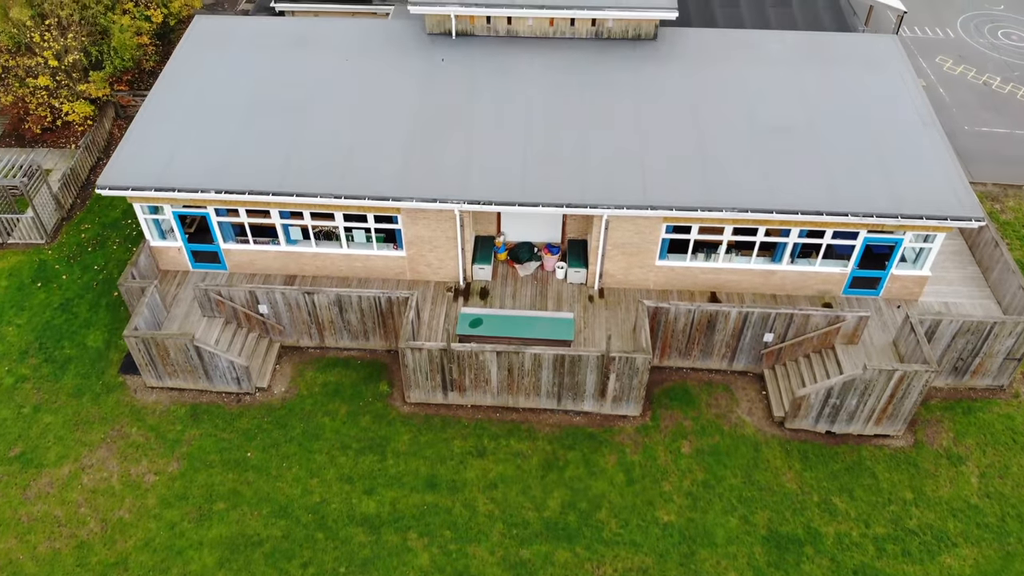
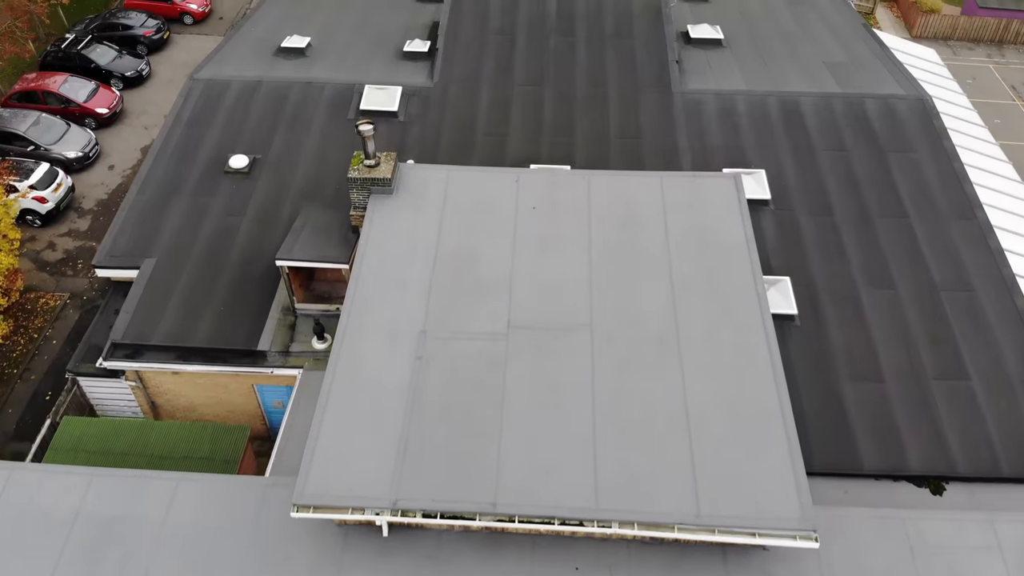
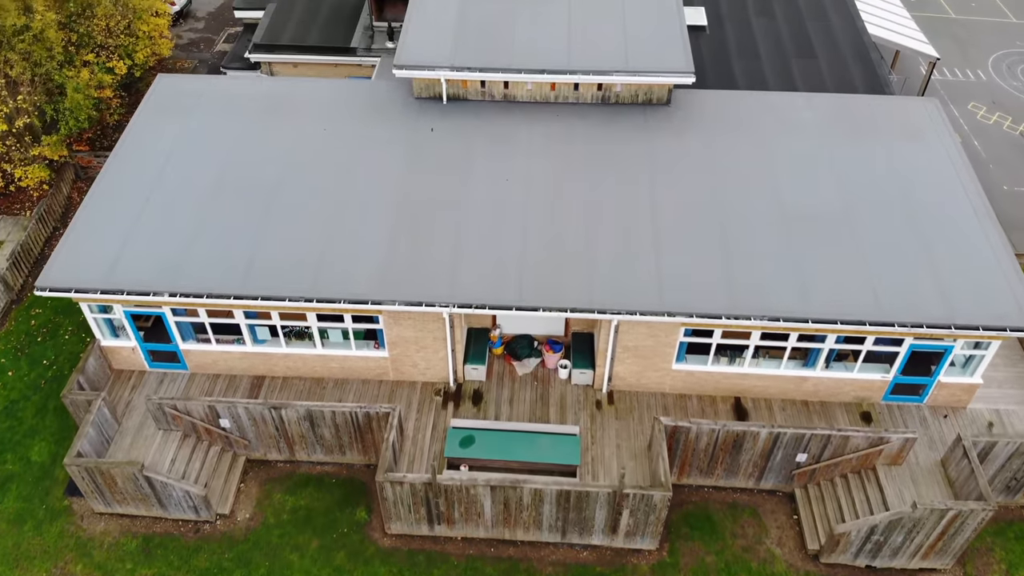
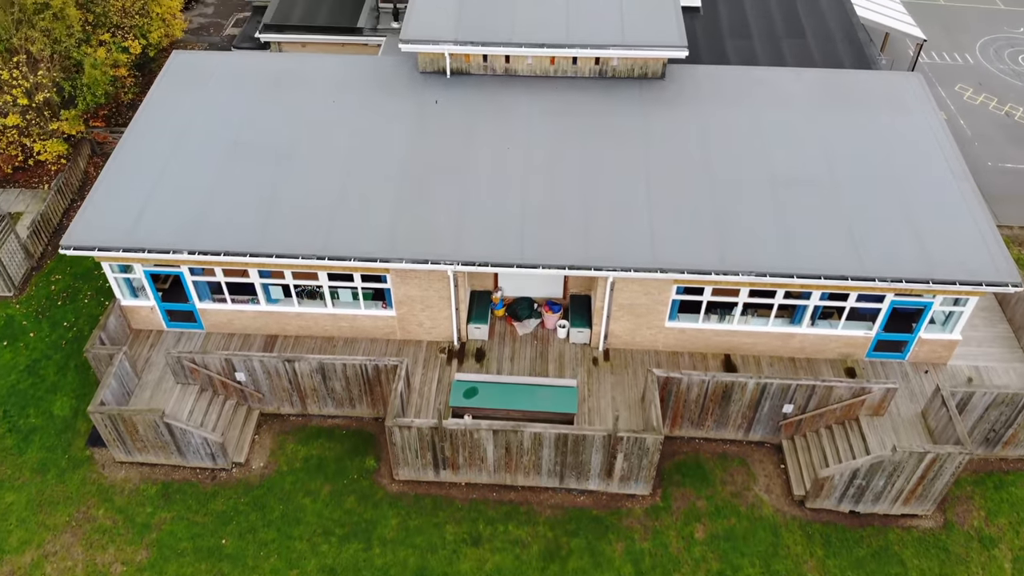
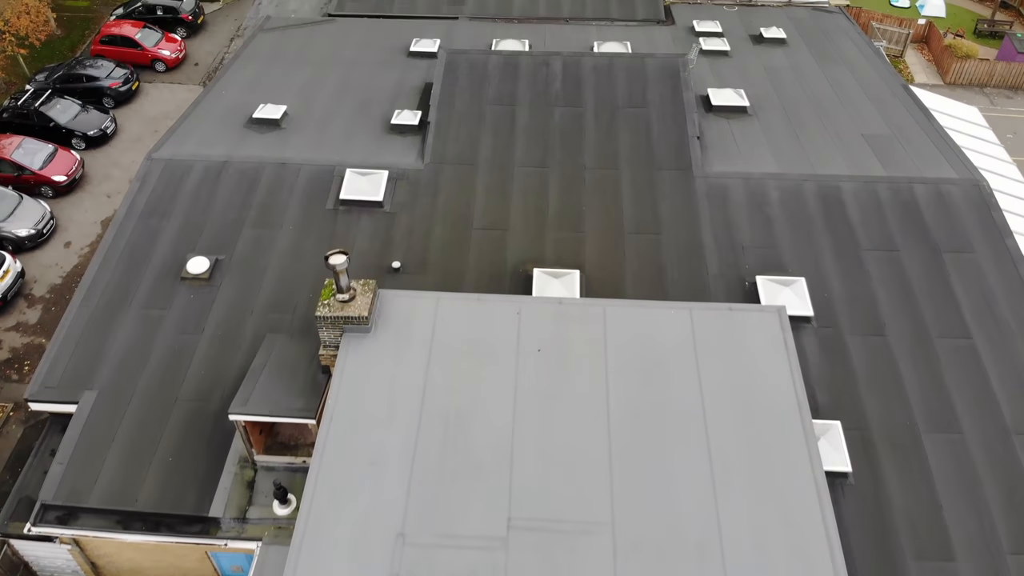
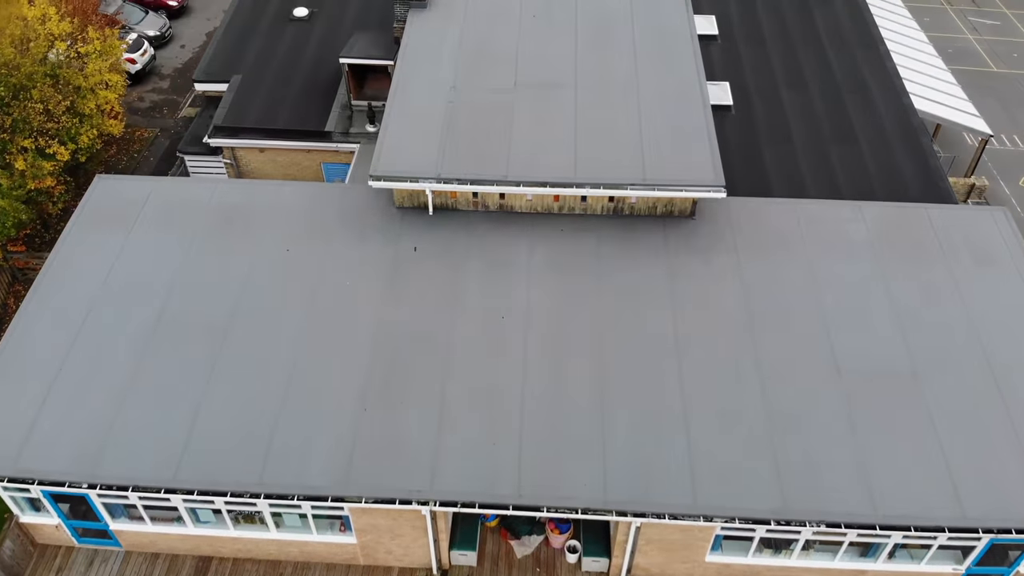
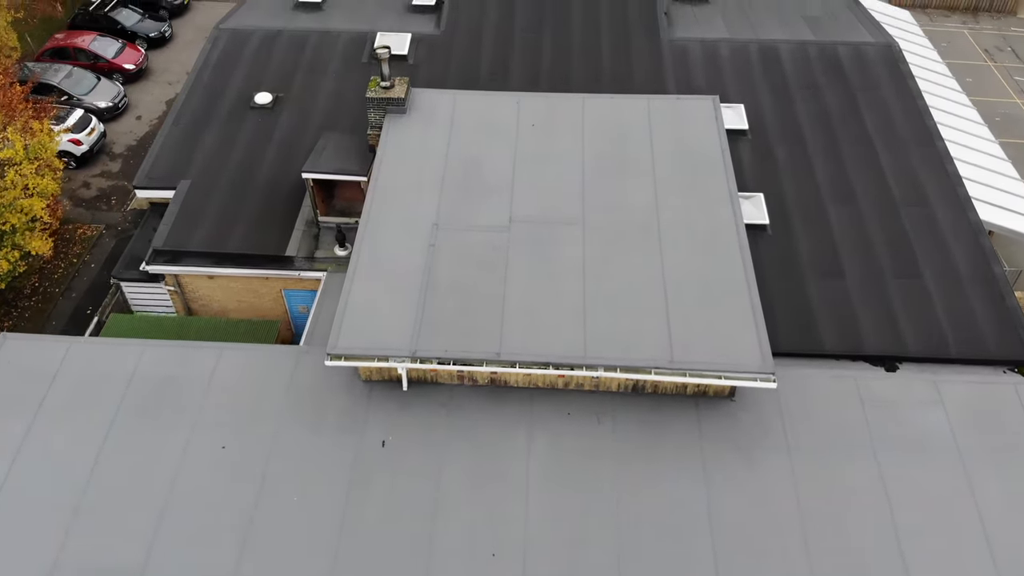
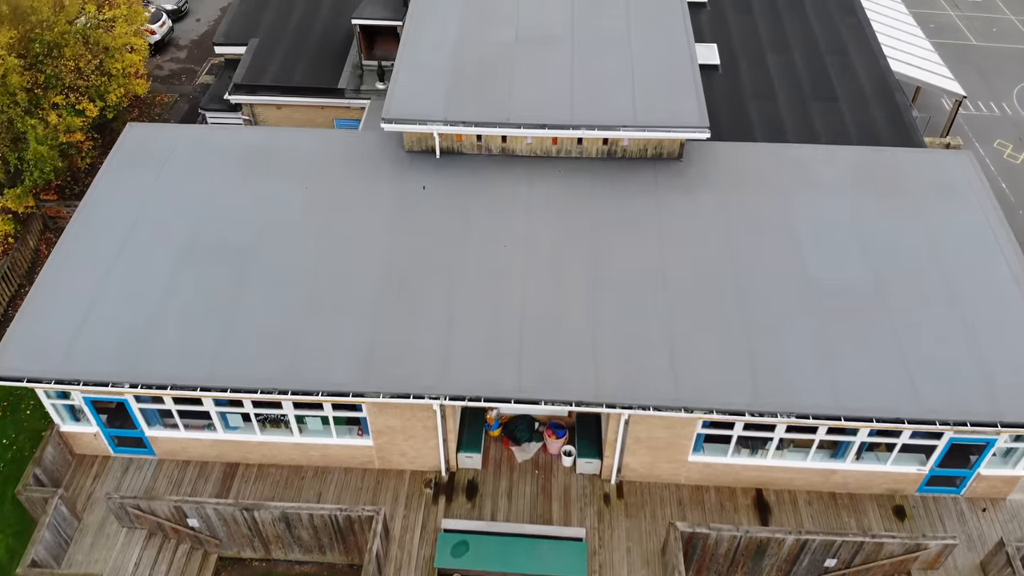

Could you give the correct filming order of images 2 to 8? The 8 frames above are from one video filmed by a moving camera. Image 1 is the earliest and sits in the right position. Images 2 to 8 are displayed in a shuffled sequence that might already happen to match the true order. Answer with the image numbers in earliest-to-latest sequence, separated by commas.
4, 3, 8, 6, 7, 2, 5
